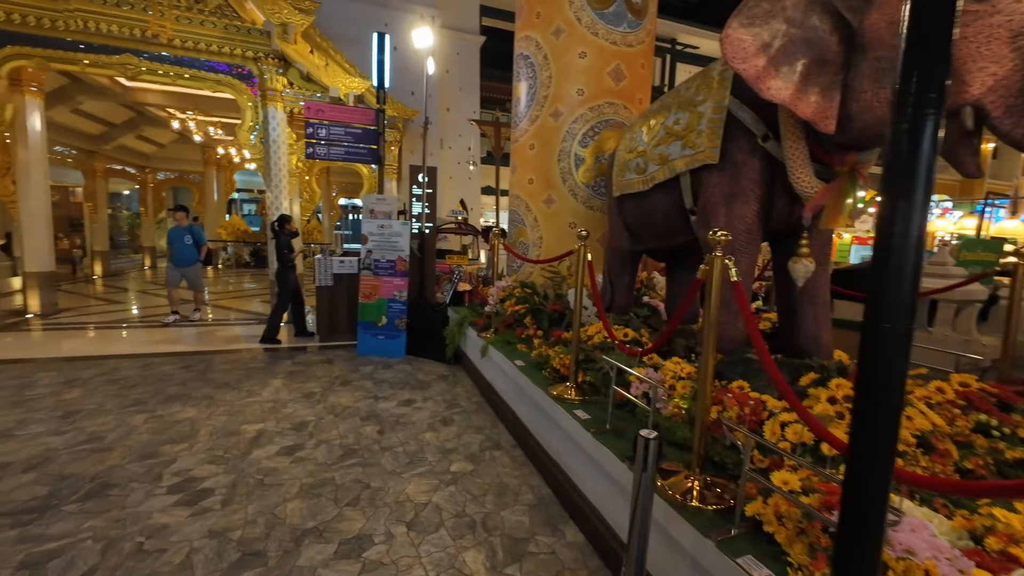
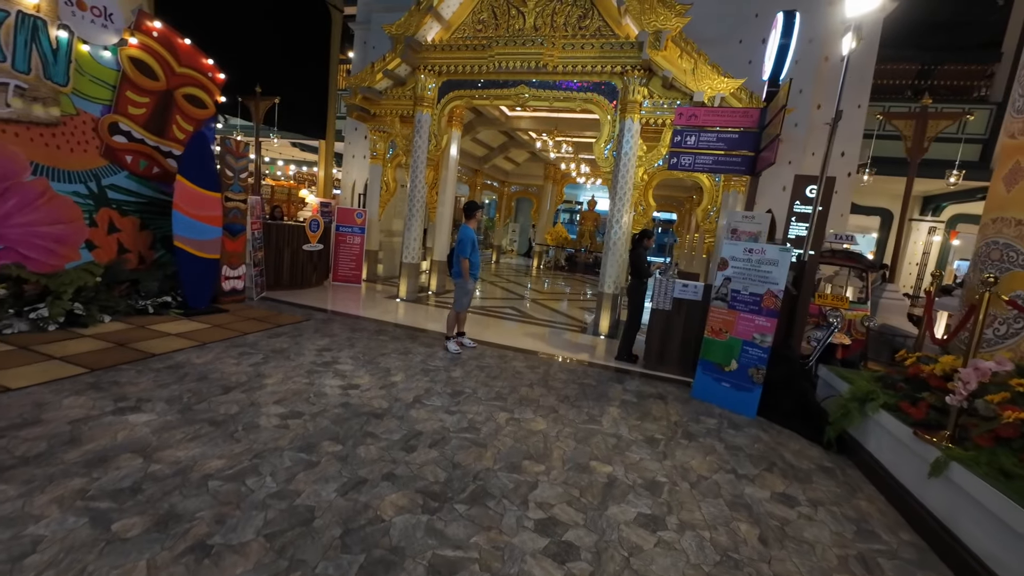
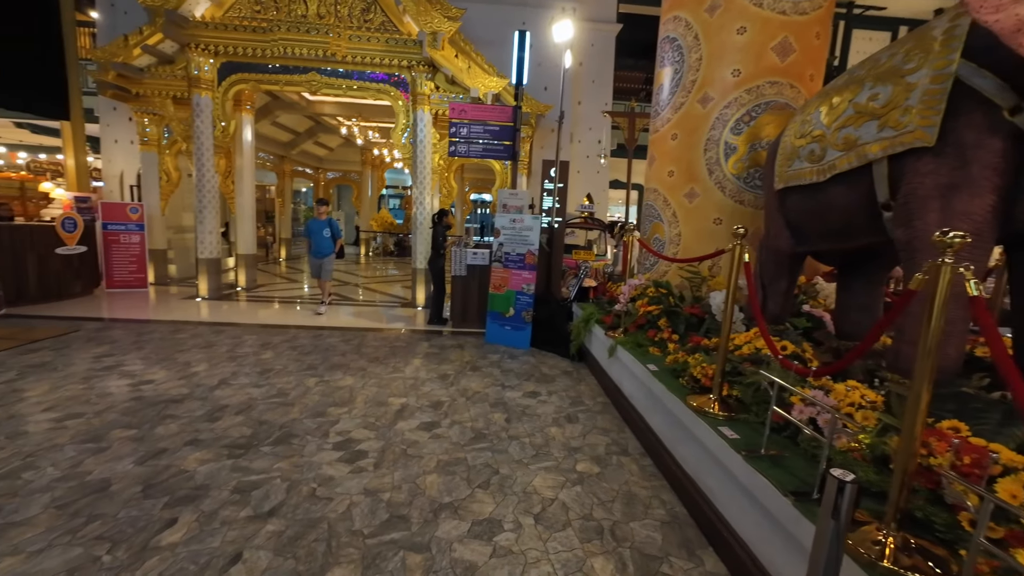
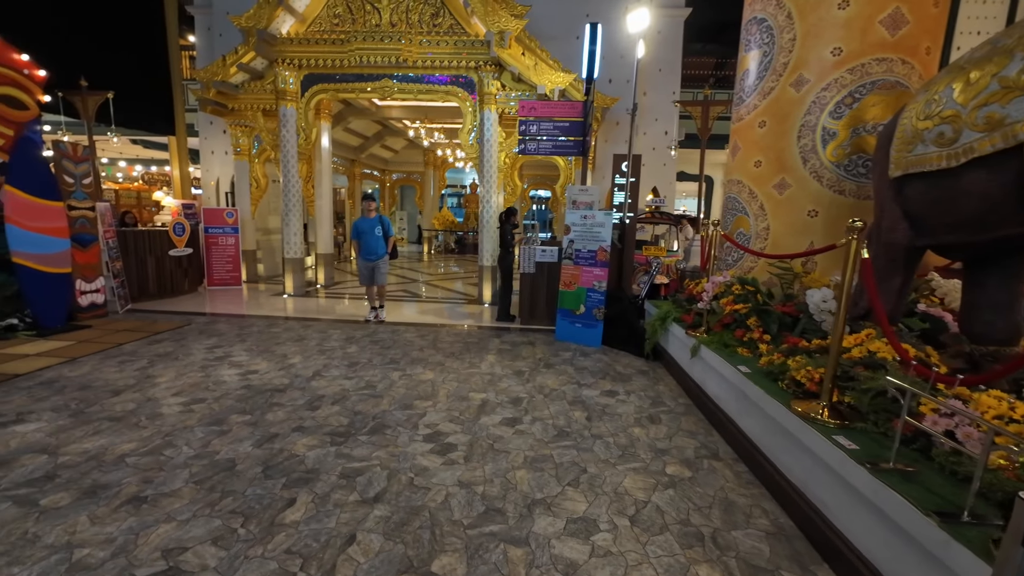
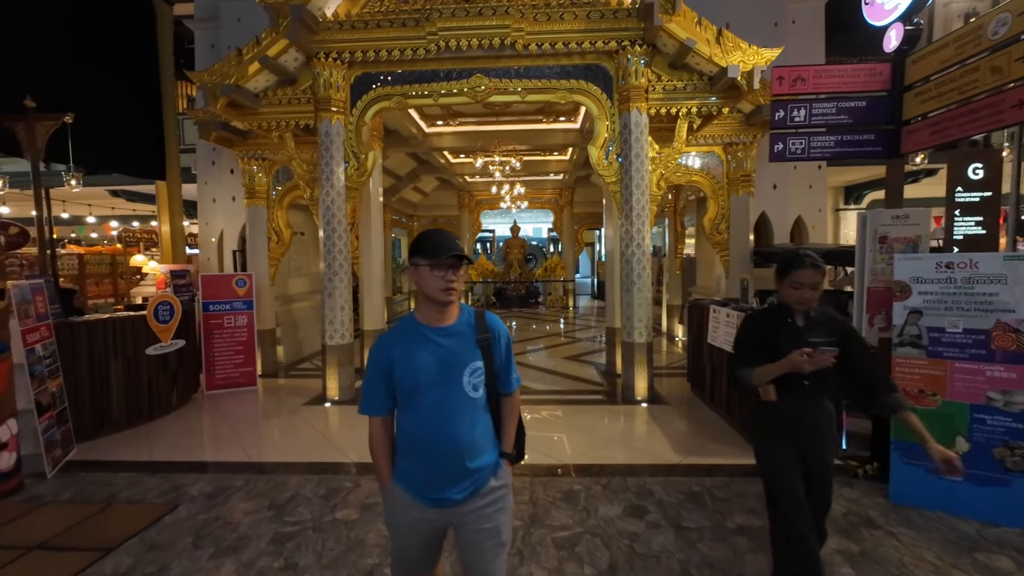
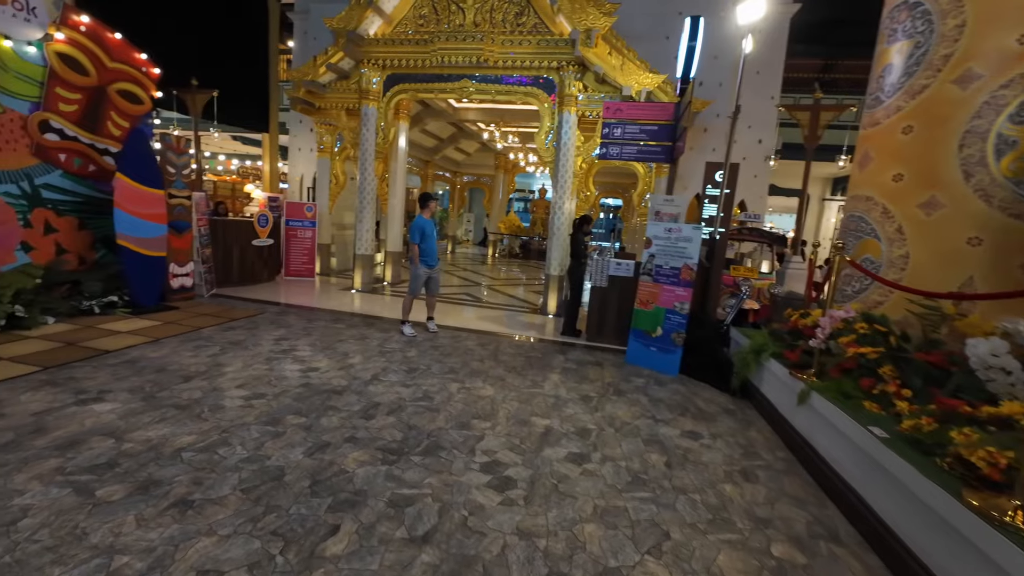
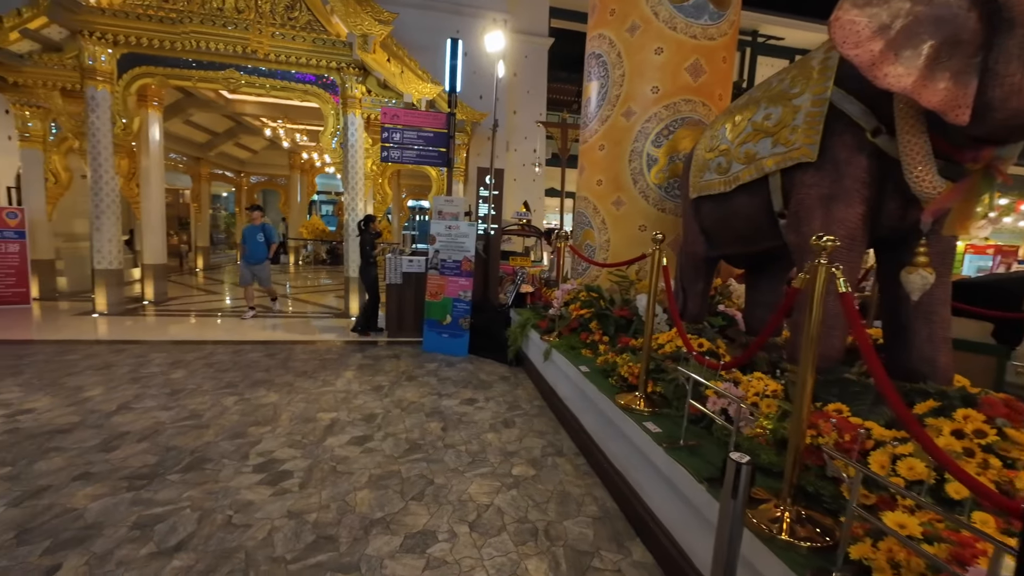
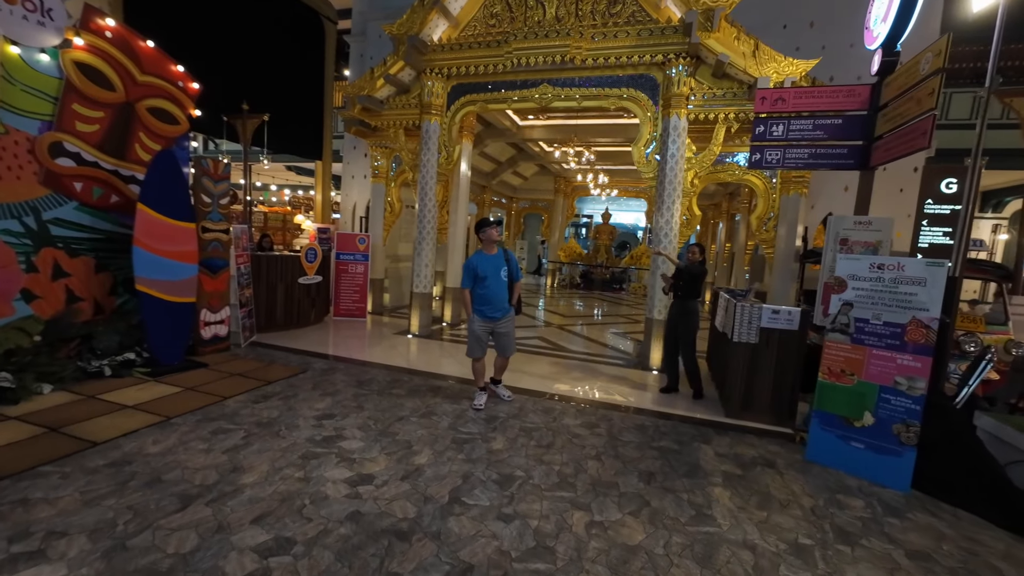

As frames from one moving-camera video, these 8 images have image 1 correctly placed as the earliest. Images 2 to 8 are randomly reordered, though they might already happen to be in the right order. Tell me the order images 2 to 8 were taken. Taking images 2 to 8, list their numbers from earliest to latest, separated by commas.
7, 3, 4, 6, 2, 8, 5
